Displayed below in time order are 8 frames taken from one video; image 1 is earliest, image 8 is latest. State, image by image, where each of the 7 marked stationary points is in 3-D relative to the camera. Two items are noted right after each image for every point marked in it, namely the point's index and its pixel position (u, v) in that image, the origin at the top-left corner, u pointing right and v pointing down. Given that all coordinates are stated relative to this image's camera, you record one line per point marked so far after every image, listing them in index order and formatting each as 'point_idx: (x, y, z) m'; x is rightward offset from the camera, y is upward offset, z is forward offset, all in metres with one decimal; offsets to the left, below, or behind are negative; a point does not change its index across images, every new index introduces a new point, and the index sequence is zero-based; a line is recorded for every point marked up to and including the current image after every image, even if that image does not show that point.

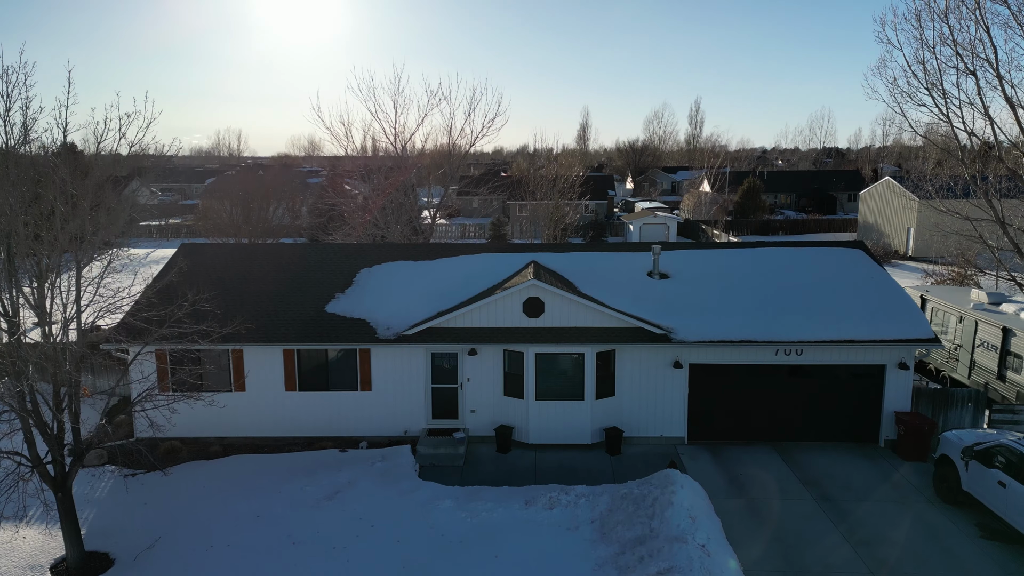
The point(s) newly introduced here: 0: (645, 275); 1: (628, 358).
0: (+2.2, +0.2, +12.0) m
1: (+1.7, -1.0, +10.6) m
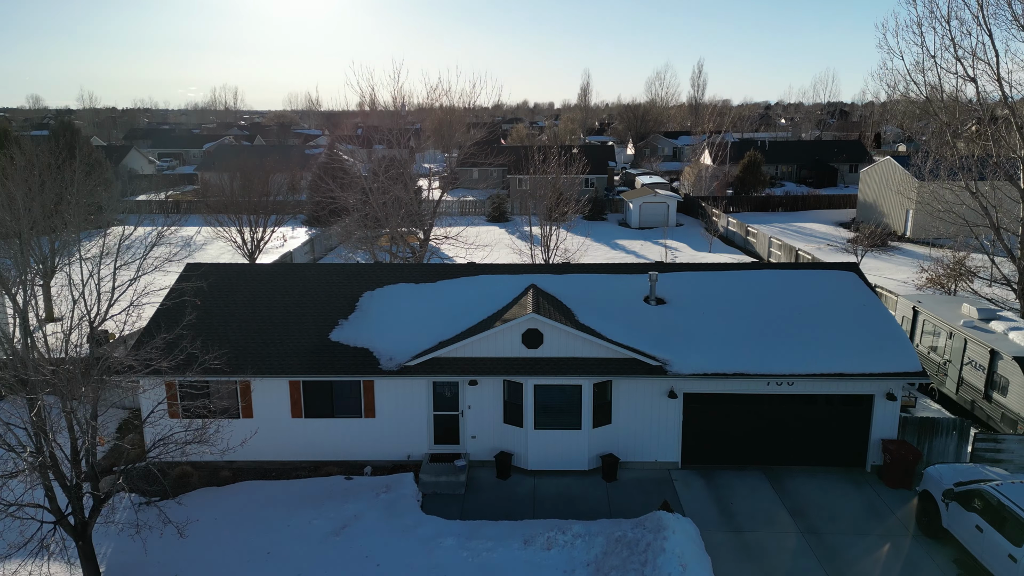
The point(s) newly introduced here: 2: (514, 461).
0: (+2.2, -0.2, +12.3) m
1: (+1.7, -1.5, +10.9) m
2: (0.0, -2.6, +11.1) m
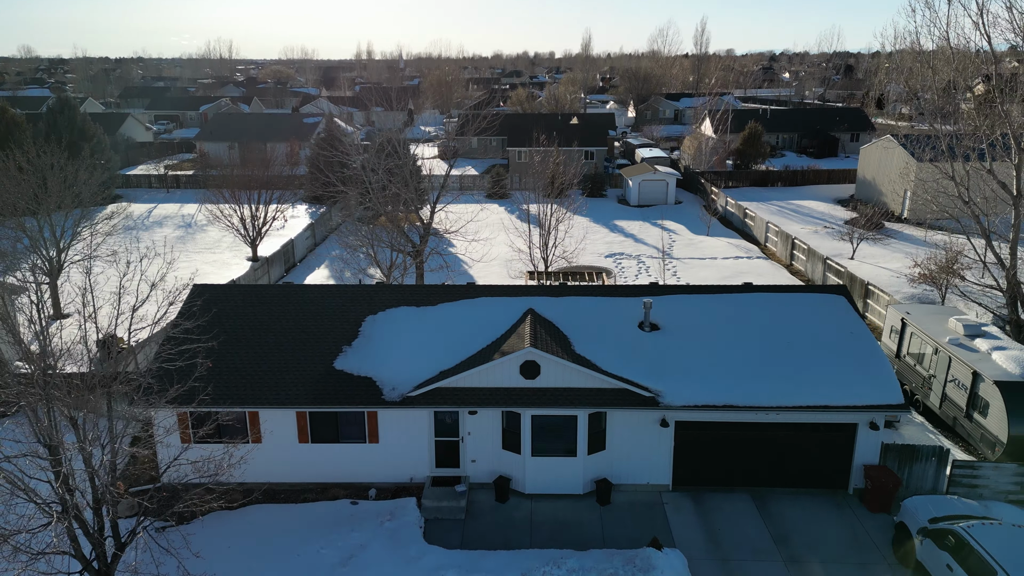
0: (+2.1, -0.6, +12.6) m
1: (+1.7, -2.0, +11.4) m
2: (0.0, -3.1, +11.6) m
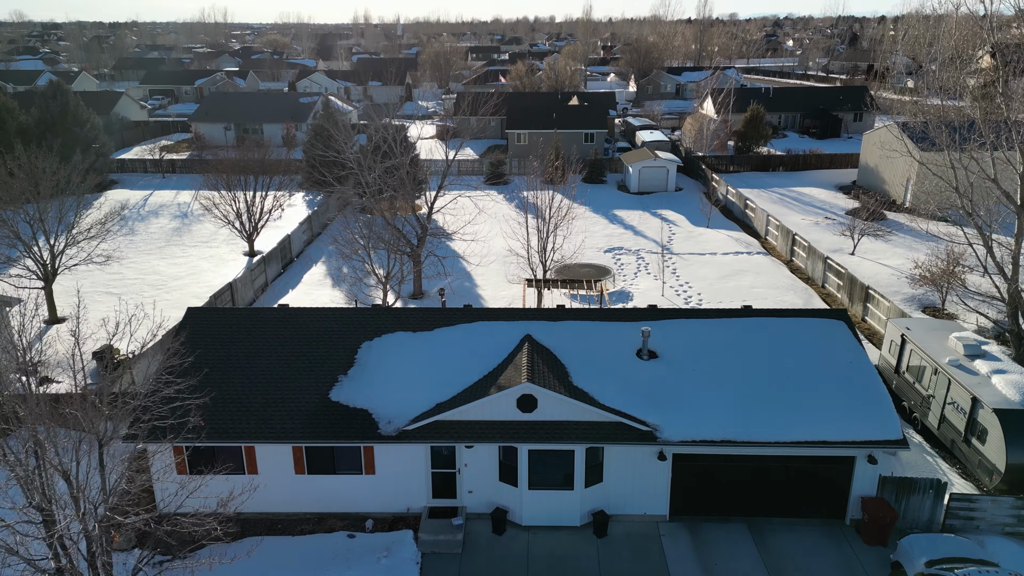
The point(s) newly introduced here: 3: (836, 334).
0: (+2.1, -1.1, +12.5) m
1: (+1.6, -2.5, +11.3) m
2: (0.0, -3.6, +11.6) m
3: (+5.7, -0.8, +12.8) m
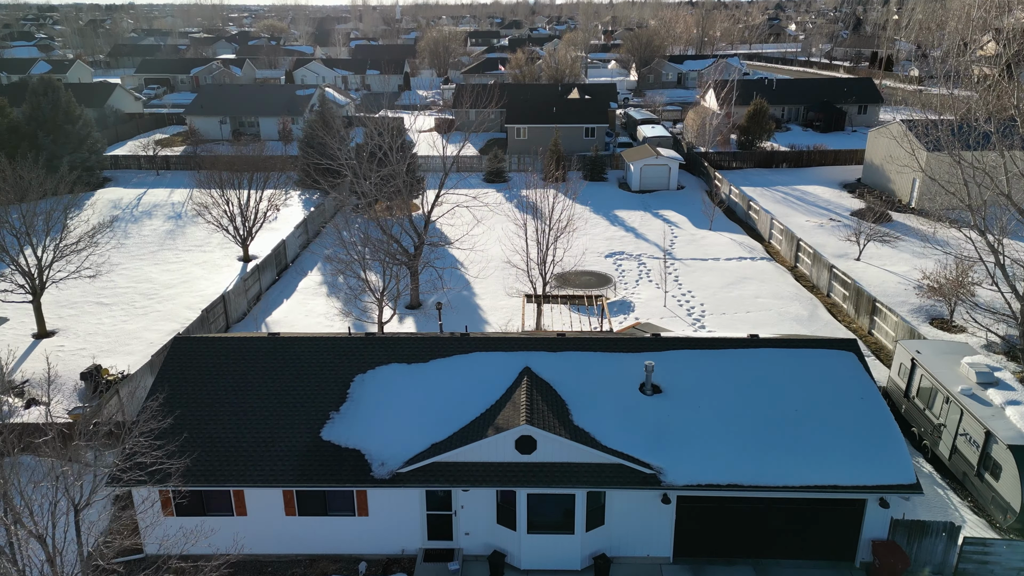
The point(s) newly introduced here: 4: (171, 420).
0: (+2.1, -1.6, +12.1) m
1: (+1.6, -3.0, +10.9) m
2: (-0.1, -4.1, +11.2) m
3: (+5.6, -1.3, +12.4) m
4: (-5.3, -2.1, +11.4) m
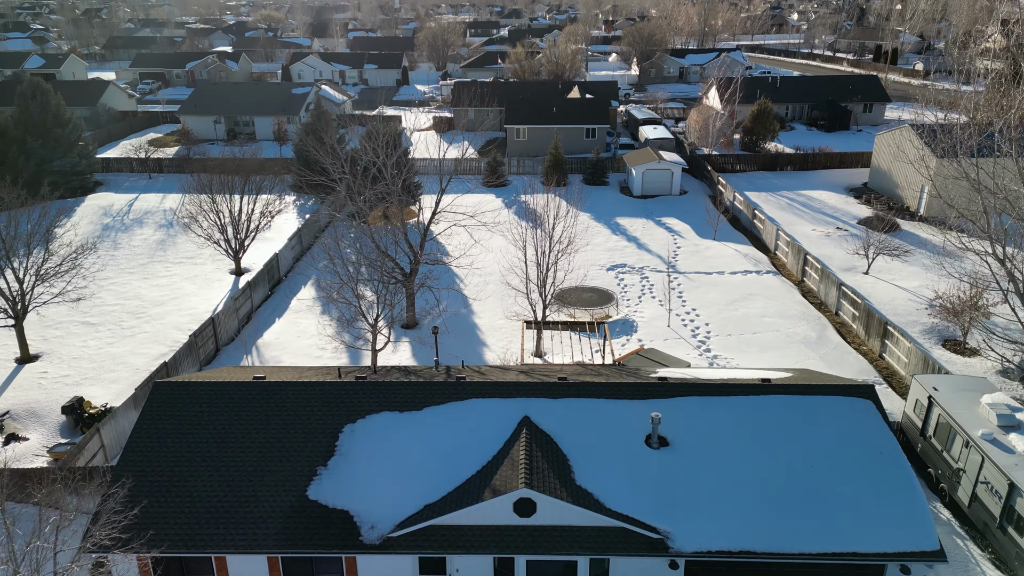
0: (+2.0, -2.3, +11.5) m
1: (+1.5, -3.8, +10.3) m
2: (-0.1, -4.9, +10.6) m
3: (+5.6, -2.0, +11.7) m
4: (-5.3, -2.9, +10.7) m
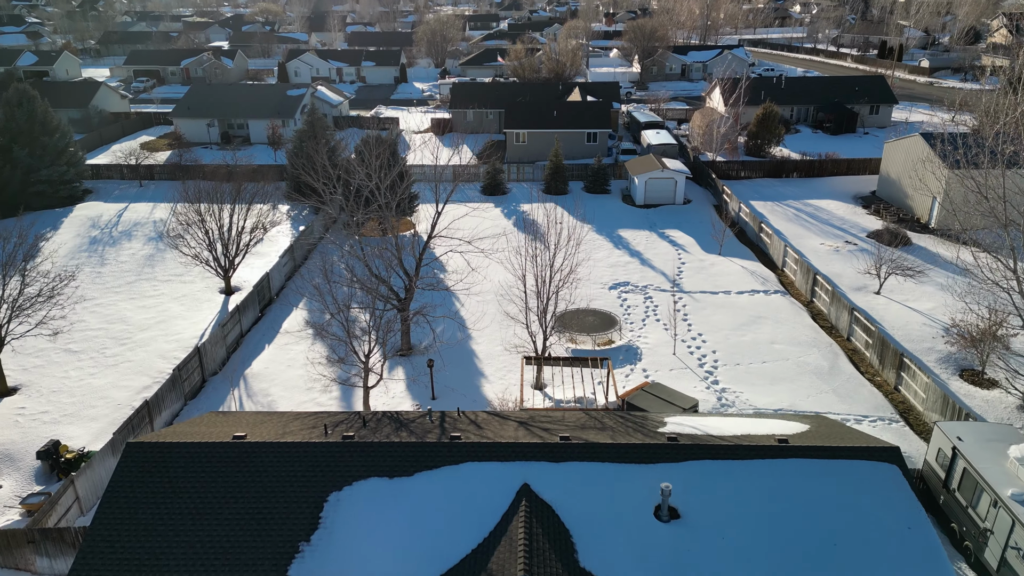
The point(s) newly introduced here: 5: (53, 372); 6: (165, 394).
0: (+2.0, -3.2, +10.6) m
1: (+1.5, -4.6, +9.5) m
2: (-0.1, -5.7, +9.9) m
3: (+5.6, -2.8, +10.9) m
4: (-5.3, -3.7, +9.9) m
5: (-12.0, -2.2, +19.3) m
6: (-8.1, -2.5, +17.1) m
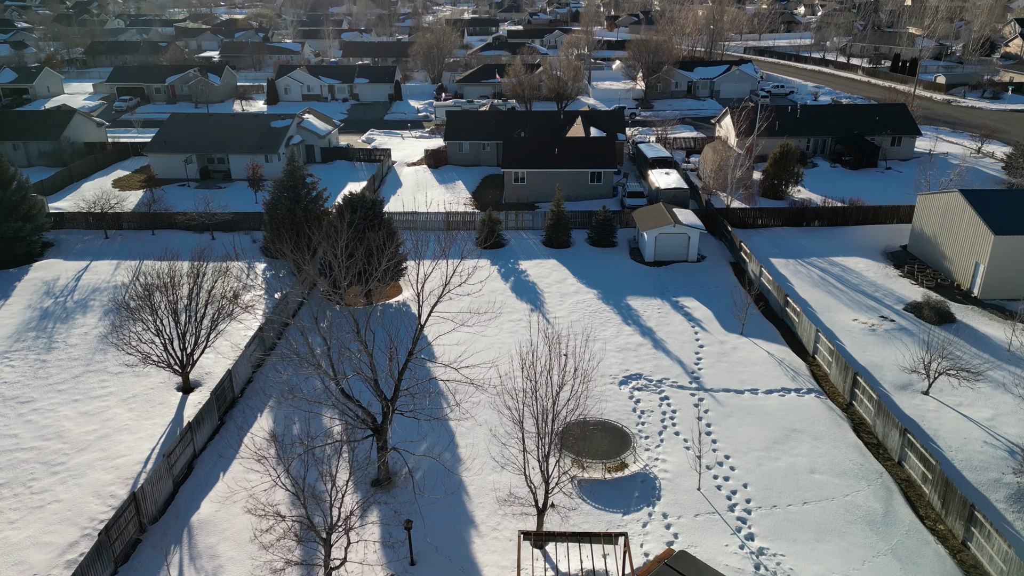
0: (+1.9, -6.1, +7.7) m
1: (+1.4, -7.6, +6.6) m
2: (-0.2, -8.7, +6.9) m
3: (+5.5, -5.8, +7.9) m
4: (-5.4, -6.7, +7.0) m
5: (-12.1, -5.1, +16.3) m
6: (-8.2, -5.4, +14.1) m
